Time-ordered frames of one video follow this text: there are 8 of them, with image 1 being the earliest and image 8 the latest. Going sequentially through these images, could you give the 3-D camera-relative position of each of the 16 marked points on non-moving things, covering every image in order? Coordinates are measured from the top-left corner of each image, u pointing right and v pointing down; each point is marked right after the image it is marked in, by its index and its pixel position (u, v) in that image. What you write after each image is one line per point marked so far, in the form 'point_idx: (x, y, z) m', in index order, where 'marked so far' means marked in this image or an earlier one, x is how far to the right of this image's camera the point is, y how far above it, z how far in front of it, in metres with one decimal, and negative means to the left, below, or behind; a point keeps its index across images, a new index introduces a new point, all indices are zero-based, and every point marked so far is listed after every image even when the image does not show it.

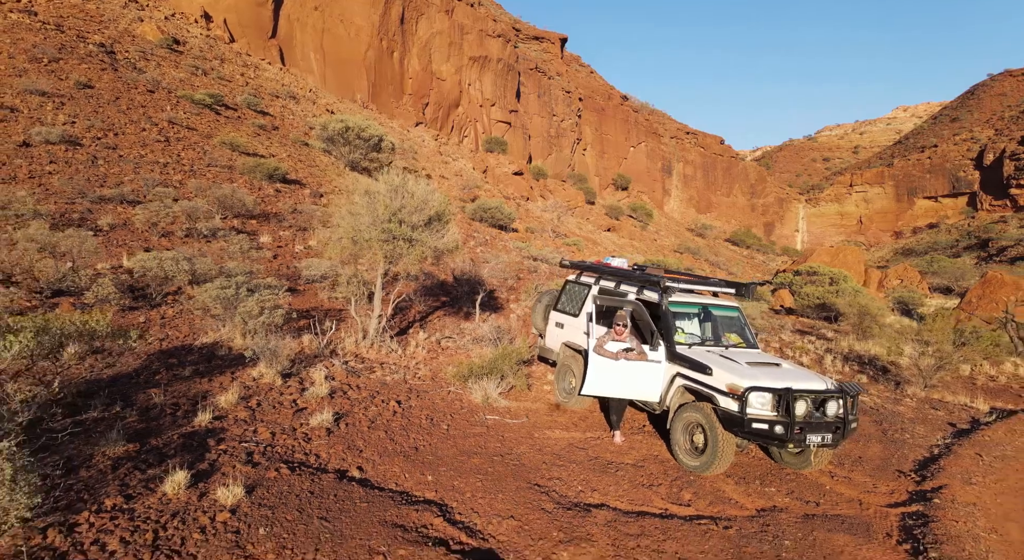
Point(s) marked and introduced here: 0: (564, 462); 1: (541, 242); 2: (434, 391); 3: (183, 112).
0: (+0.2, -0.8, +2.7) m
1: (+0.8, +1.0, +13.9) m
2: (-0.4, -0.6, +3.1) m
3: (-6.2, +3.2, +10.3) m
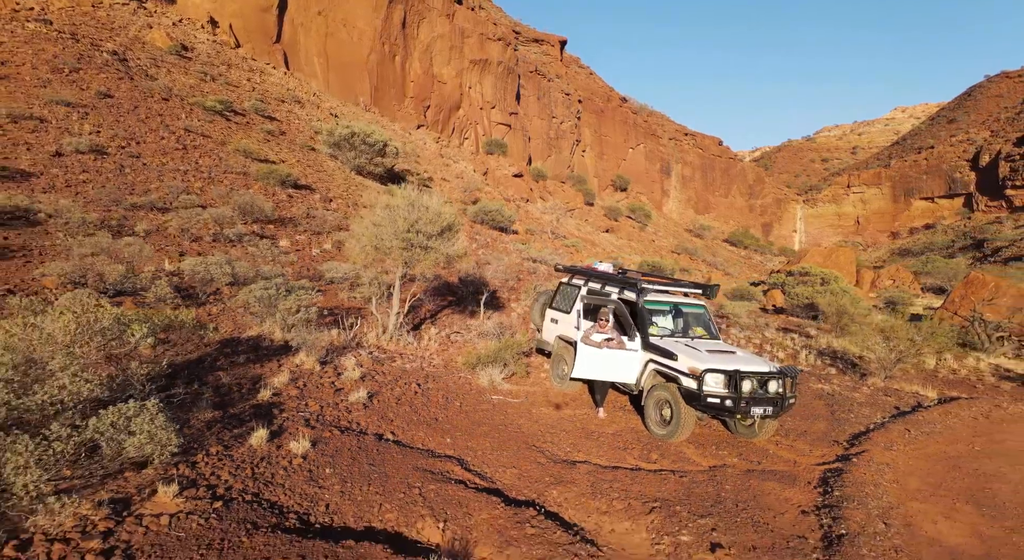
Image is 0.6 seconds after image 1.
0: (+0.2, -0.8, +3.1) m
1: (+0.8, +1.0, +14.3) m
2: (-0.4, -0.7, +3.5) m
3: (-6.2, +3.2, +10.8) m
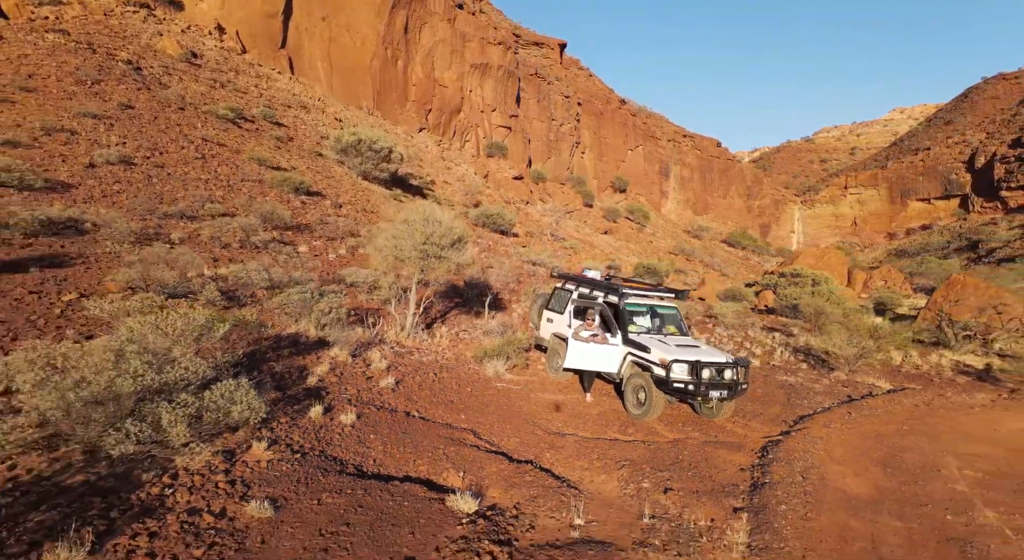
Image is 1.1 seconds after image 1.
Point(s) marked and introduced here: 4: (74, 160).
0: (+0.2, -0.9, +3.6) m
1: (+0.8, +0.9, +14.8) m
2: (-0.4, -0.7, +4.0) m
3: (-6.2, +3.1, +11.3) m
4: (-5.9, +1.6, +7.4) m
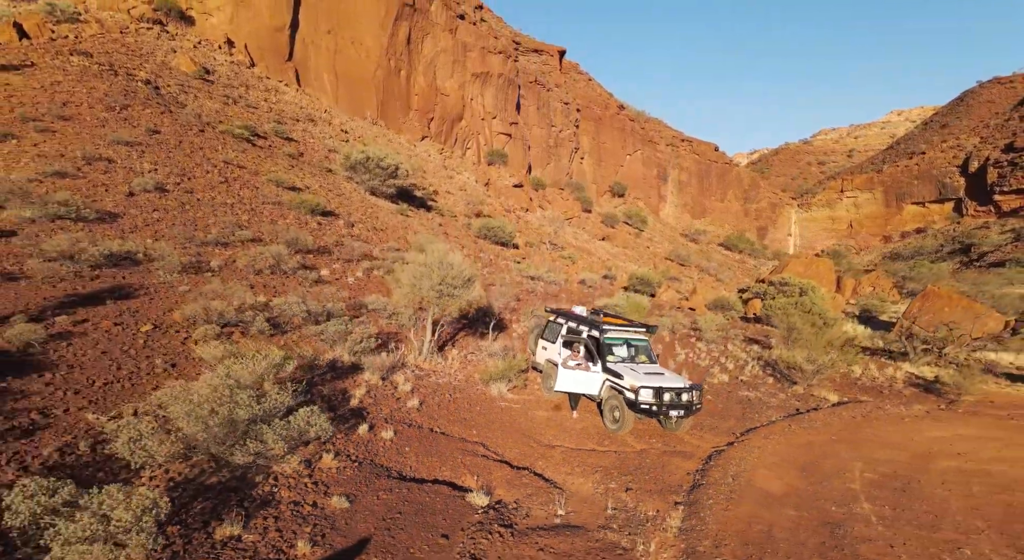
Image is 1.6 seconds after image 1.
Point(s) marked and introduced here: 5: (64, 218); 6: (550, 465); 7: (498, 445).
0: (+0.2, -1.1, +4.4) m
1: (+0.8, +0.7, +15.5) m
2: (-0.4, -1.0, +4.7) m
3: (-6.2, +2.9, +12.0) m
4: (-5.9, +1.4, +8.1) m
5: (-5.5, +0.8, +6.7) m
6: (+0.3, -1.2, +3.7) m
7: (-0.1, -1.2, +3.9) m
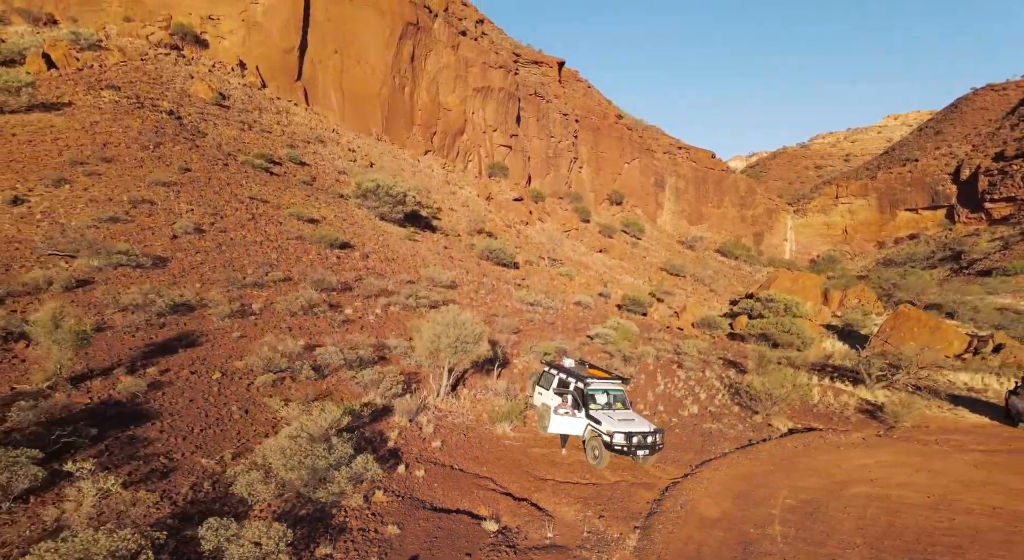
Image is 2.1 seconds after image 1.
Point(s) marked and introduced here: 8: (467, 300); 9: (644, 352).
0: (+0.2, -1.7, +5.3) m
1: (+0.8, +0.1, +16.5) m
2: (-0.3, -1.5, +5.7) m
3: (-6.2, +2.3, +13.0) m
4: (-5.9, +0.8, +9.1) m
5: (-5.4, +0.2, +7.7) m
6: (+0.3, -1.8, +4.7) m
7: (-0.1, -1.7, +4.9) m
8: (-0.8, -0.4, +10.4) m
9: (+2.3, -1.2, +9.4) m
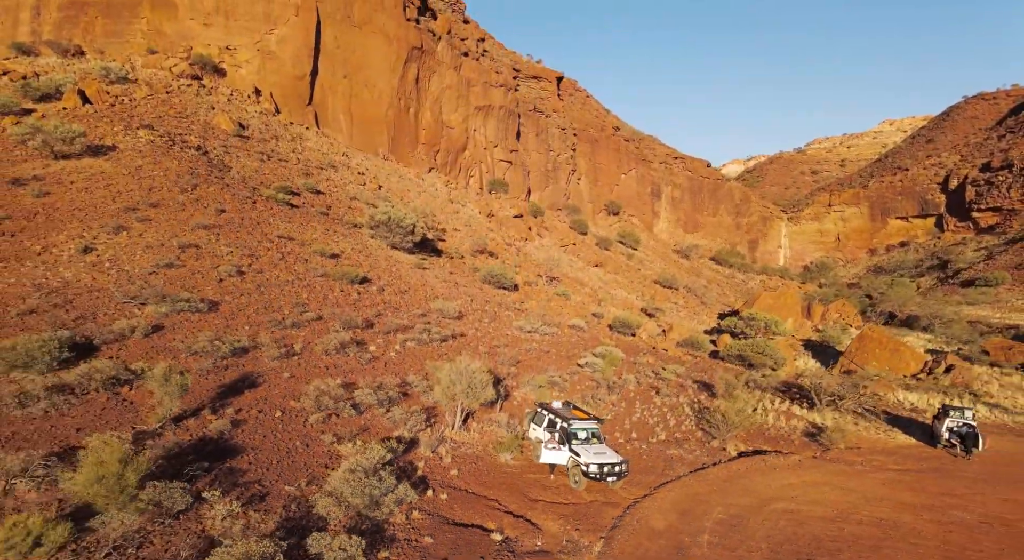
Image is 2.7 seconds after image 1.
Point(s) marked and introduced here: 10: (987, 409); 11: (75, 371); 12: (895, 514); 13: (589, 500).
0: (+0.2, -2.4, +6.8) m
1: (+0.8, -0.6, +17.9) m
2: (-0.3, -2.3, +7.1) m
3: (-6.2, +1.6, +14.4) m
4: (-5.9, +0.1, +10.5) m
5: (-5.4, -0.5, +9.1) m
6: (+0.3, -2.5, +6.1) m
7: (-0.1, -2.5, +6.3) m
8: (-0.8, -1.1, +11.8) m
9: (+2.3, -2.0, +10.8) m
10: (+10.0, -2.7, +11.3) m
11: (-5.4, -1.1, +6.8) m
12: (+4.4, -2.7, +6.2) m
13: (+0.9, -2.5, +6.4) m
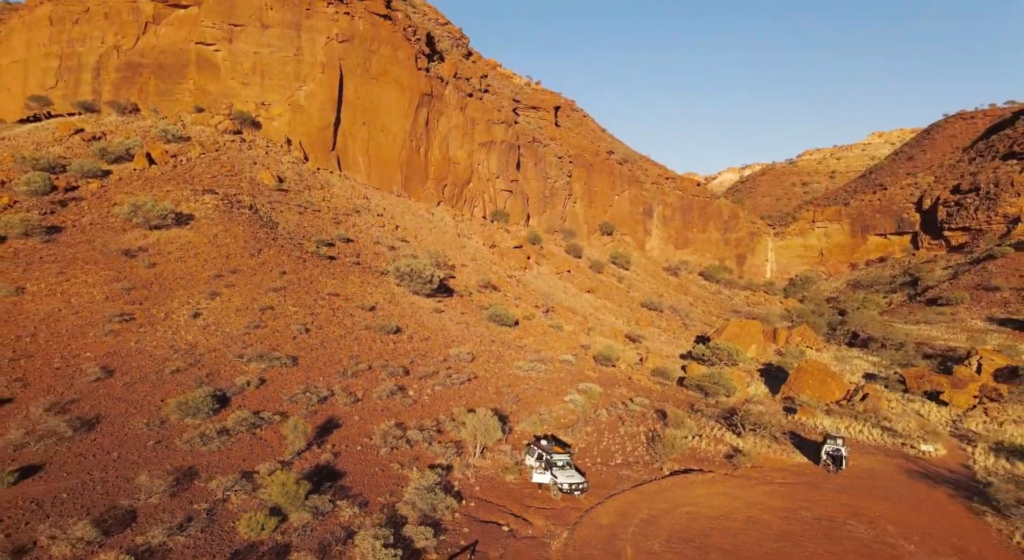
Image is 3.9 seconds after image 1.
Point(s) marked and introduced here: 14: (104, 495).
0: (+0.2, -3.9, +10.2) m
1: (+0.9, -2.1, +21.4) m
2: (-0.3, -3.7, +10.6) m
3: (-6.1, +0.1, +17.8) m
4: (-5.9, -1.4, +13.9) m
5: (-5.4, -2.0, +12.6) m
6: (+0.3, -4.0, +9.6) m
7: (0.0, -4.0, +9.7) m
8: (-0.8, -2.6, +15.3) m
9: (+2.3, -3.5, +14.3) m
10: (+10.0, -4.2, +14.7) m
11: (-5.3, -2.6, +10.2) m
12: (+4.4, -4.2, +9.7) m
13: (+1.0, -4.0, +9.8) m
14: (-5.9, -3.1, +7.9) m
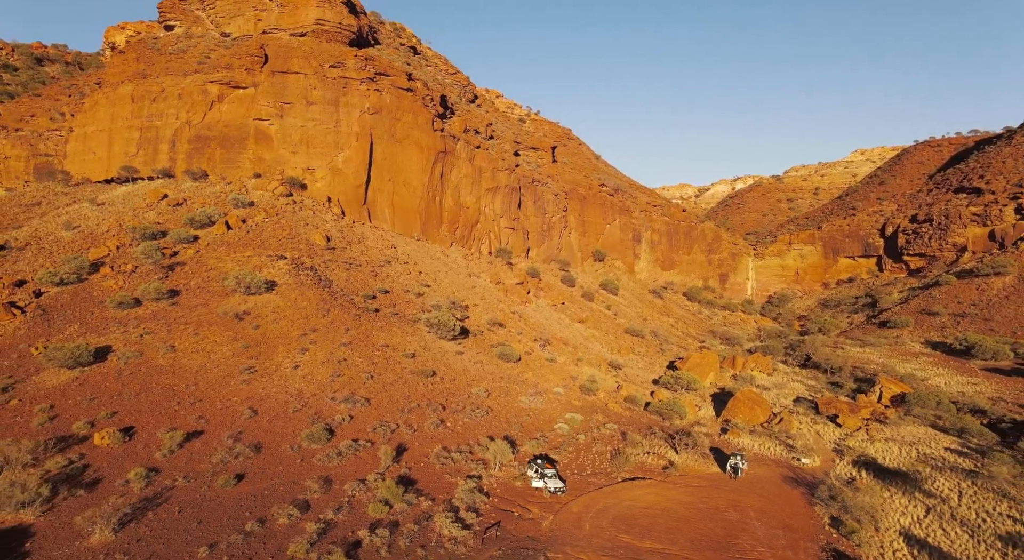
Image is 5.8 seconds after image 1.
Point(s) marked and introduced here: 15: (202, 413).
0: (+0.4, -6.2, +16.1) m
1: (+1.1, -4.3, +27.2) m
2: (-0.1, -6.0, +16.4) m
3: (-5.9, -2.1, +23.7) m
4: (-5.7, -3.6, +19.8) m
5: (-5.2, -4.2, +18.4) m
6: (+0.6, -6.3, +15.4) m
7: (+0.2, -6.2, +15.6) m
8: (-0.6, -4.8, +21.1) m
9: (+2.5, -5.7, +20.1) m
10: (+10.2, -6.5, +20.6) m
11: (-5.1, -4.9, +16.1) m
12: (+4.6, -6.5, +15.6) m
13: (+1.2, -6.3, +15.7) m
14: (-5.6, -5.4, +13.7) m
15: (-9.5, -4.1, +16.5) m
